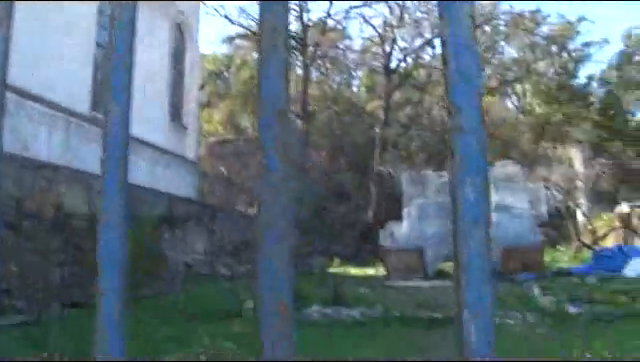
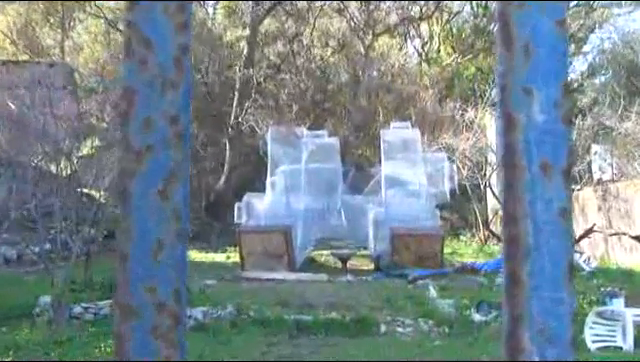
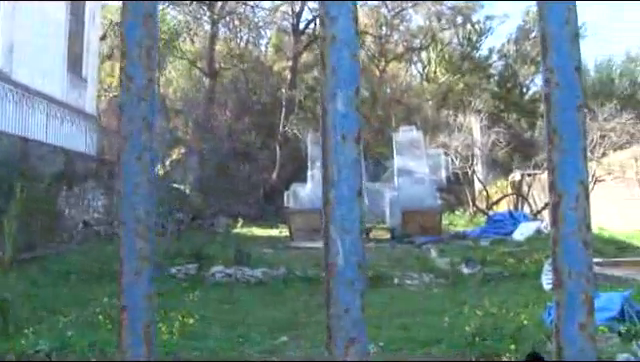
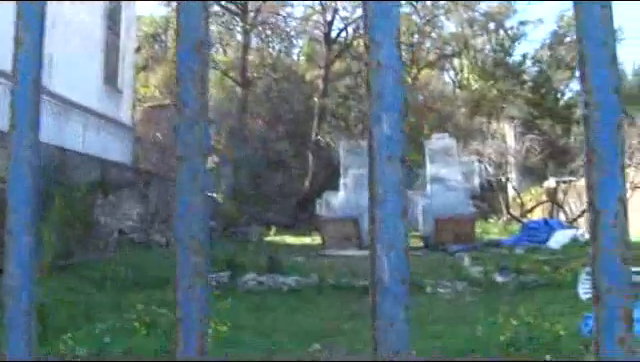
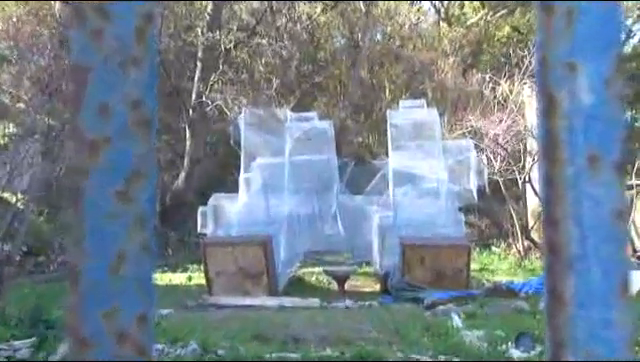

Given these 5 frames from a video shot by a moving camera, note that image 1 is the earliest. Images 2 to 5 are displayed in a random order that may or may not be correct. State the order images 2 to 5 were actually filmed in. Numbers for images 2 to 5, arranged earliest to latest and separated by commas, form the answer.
4, 3, 2, 5
